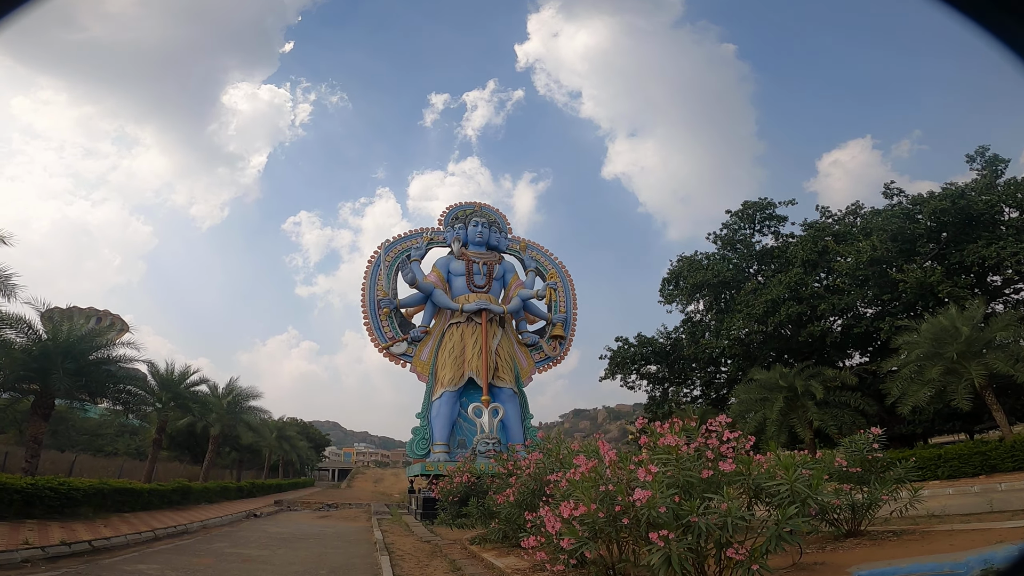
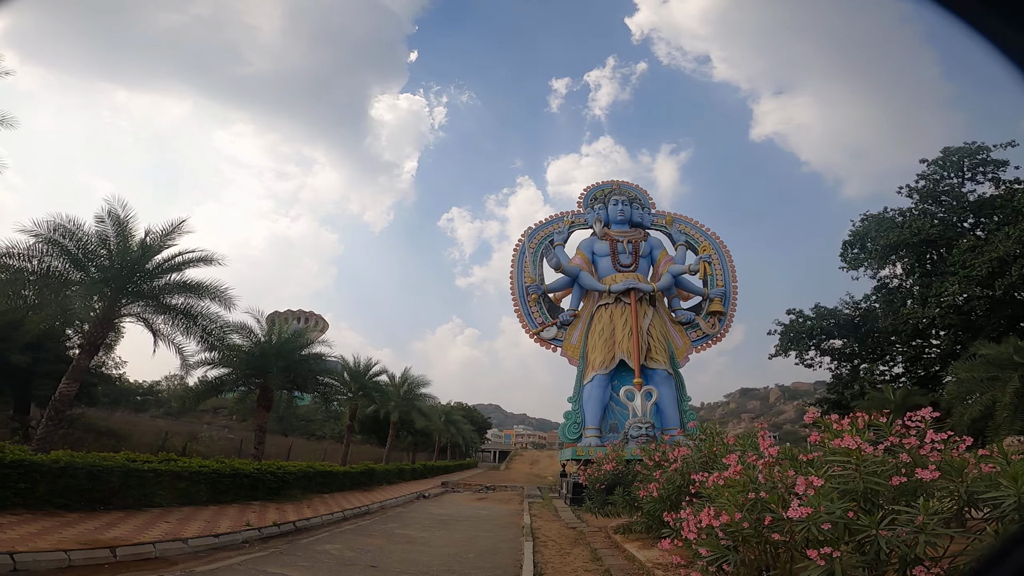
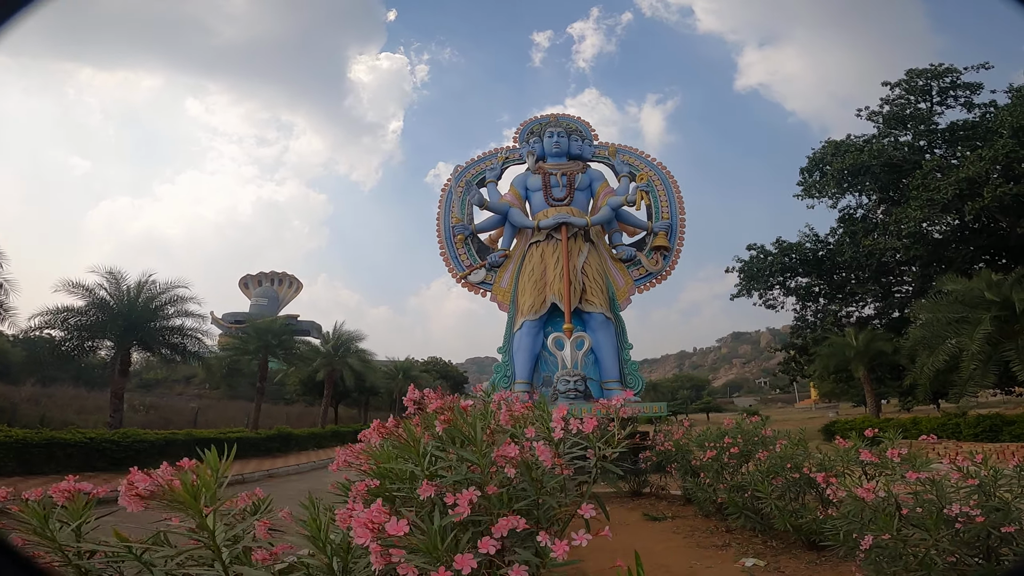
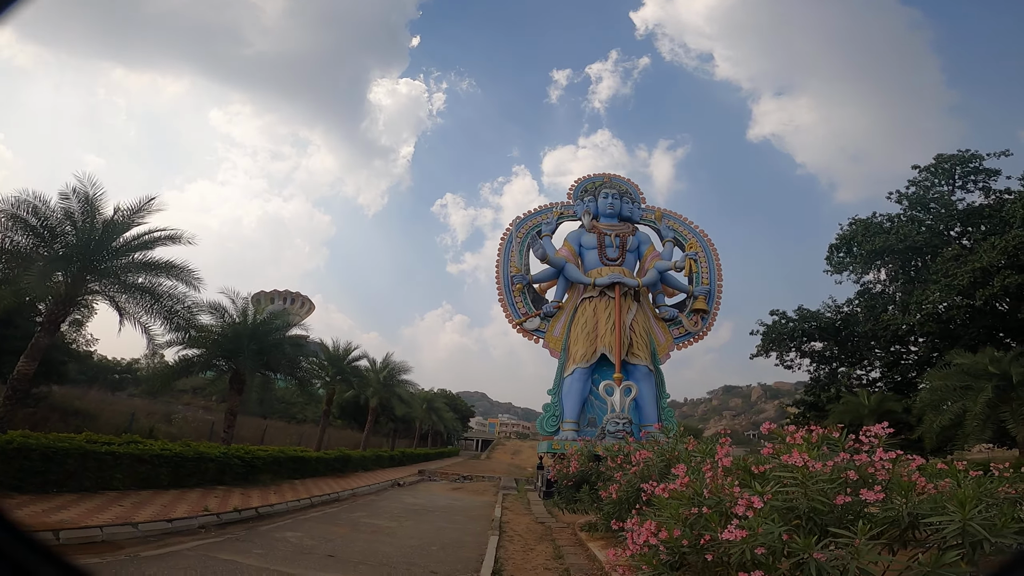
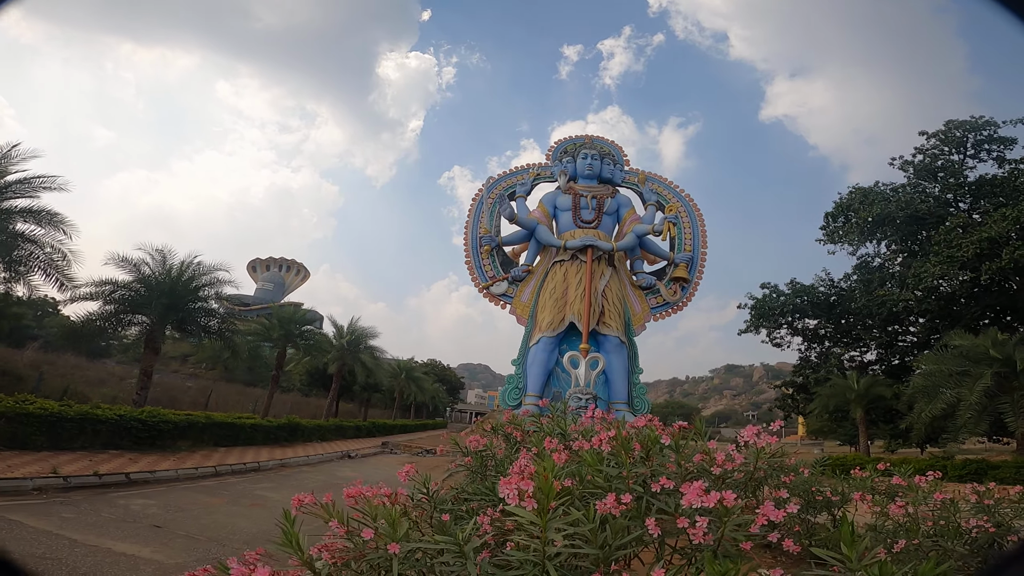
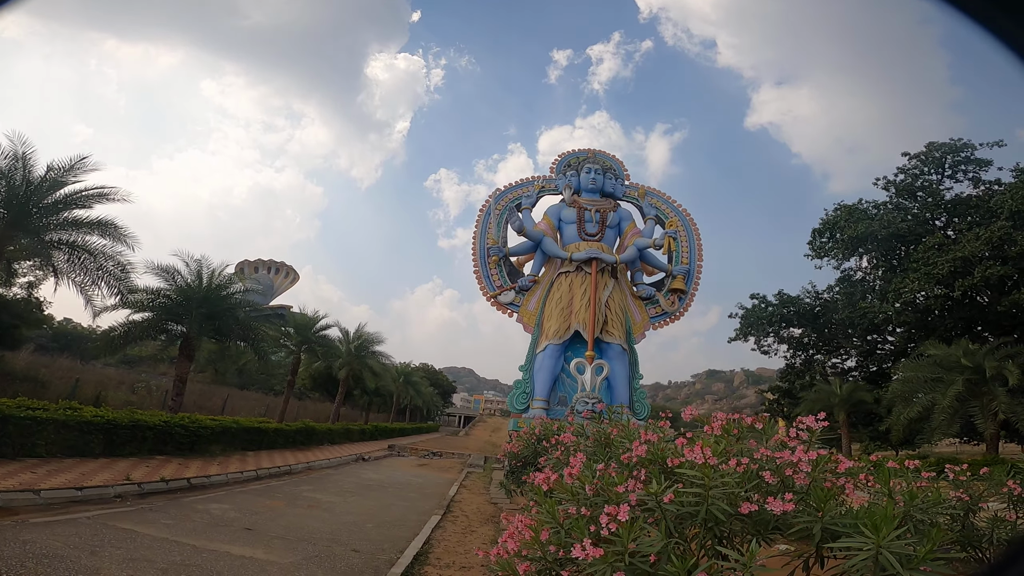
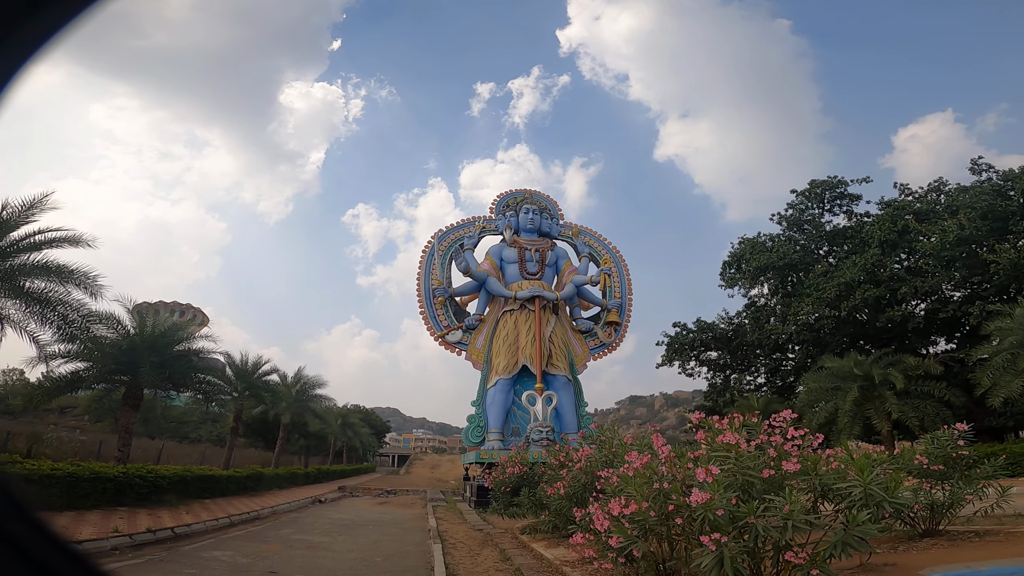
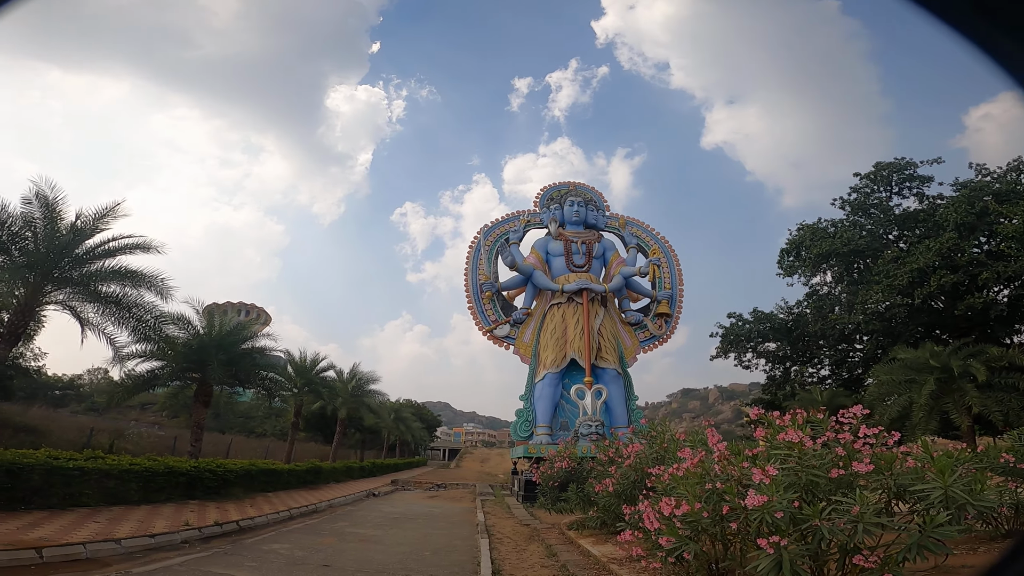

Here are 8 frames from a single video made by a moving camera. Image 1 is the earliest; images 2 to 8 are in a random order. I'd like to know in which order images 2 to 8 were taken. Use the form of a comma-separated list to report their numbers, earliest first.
7, 8, 2, 4, 6, 5, 3
